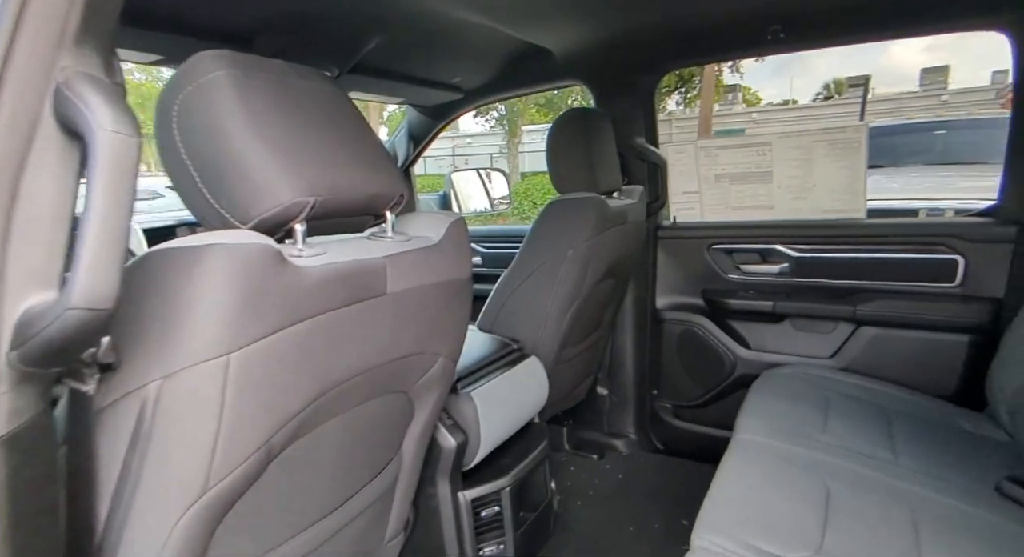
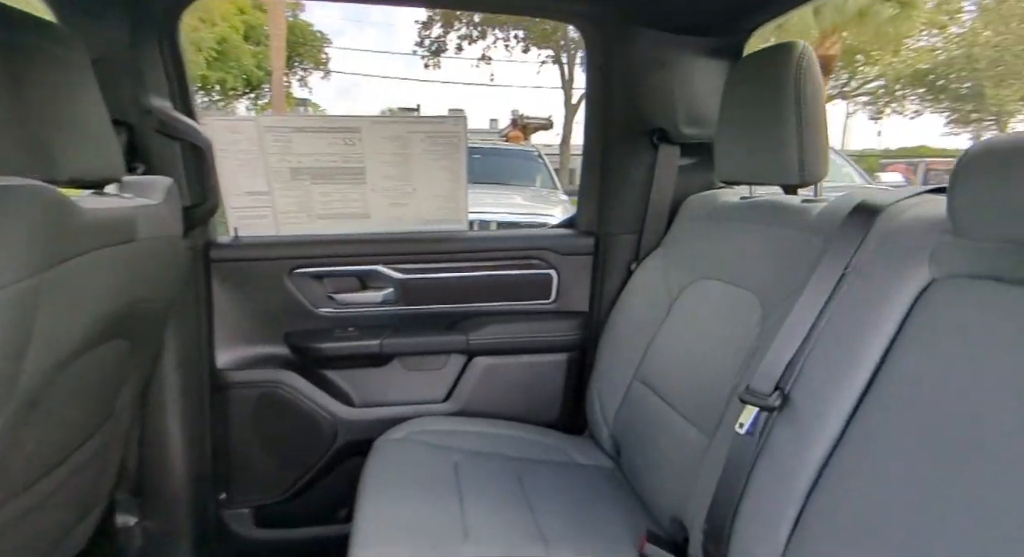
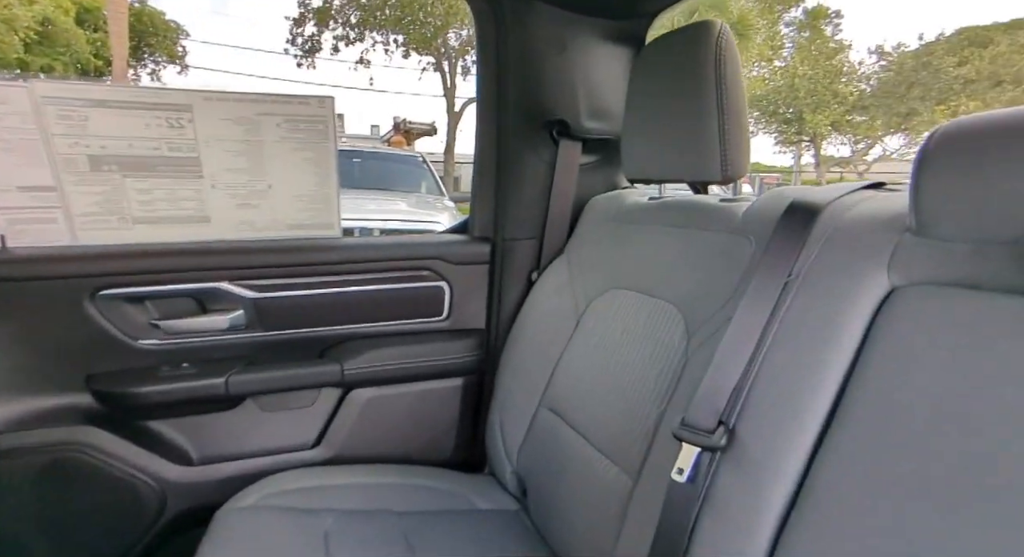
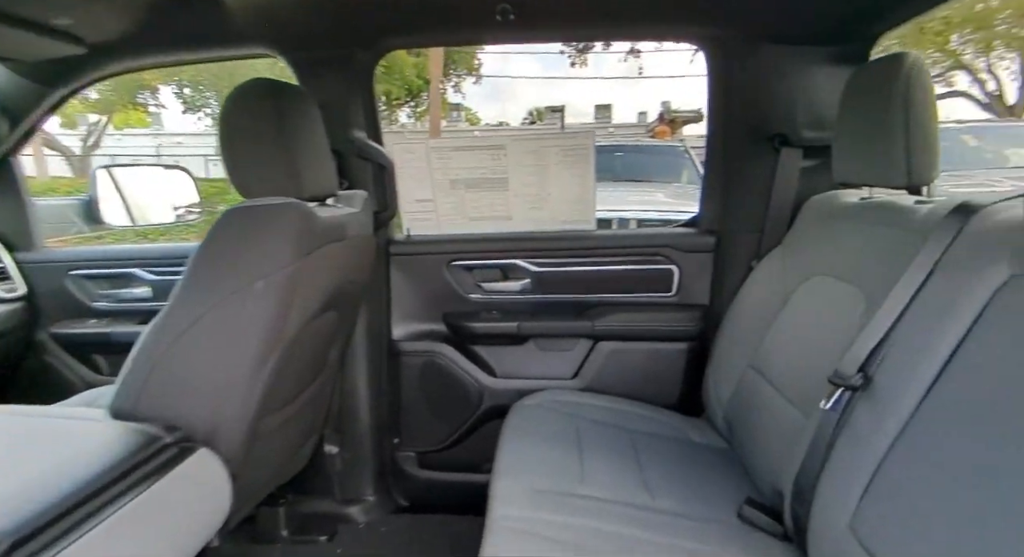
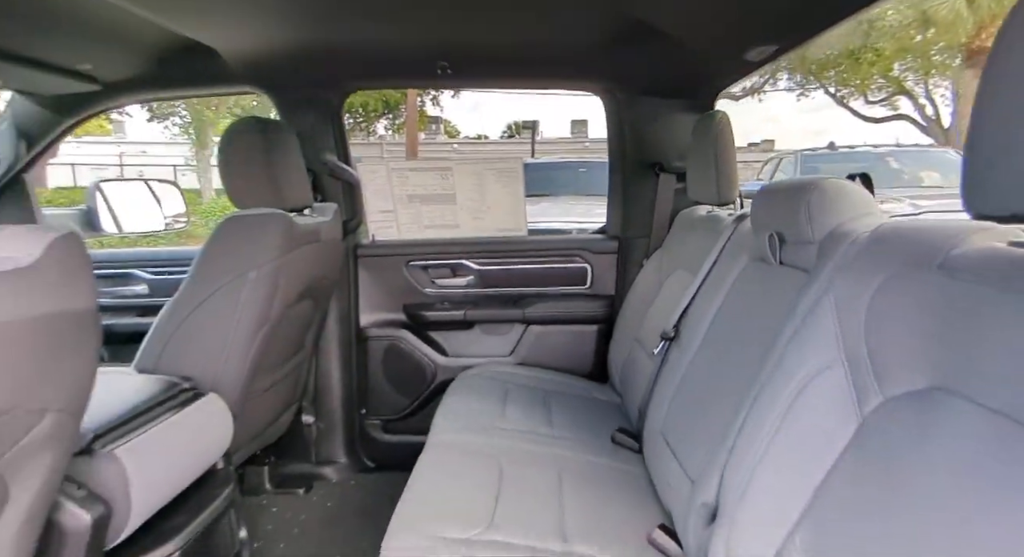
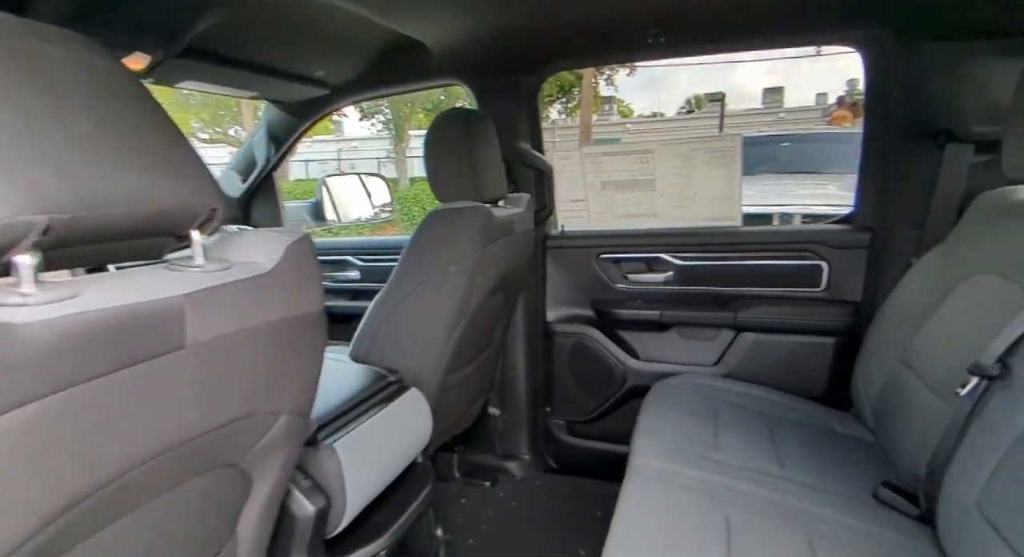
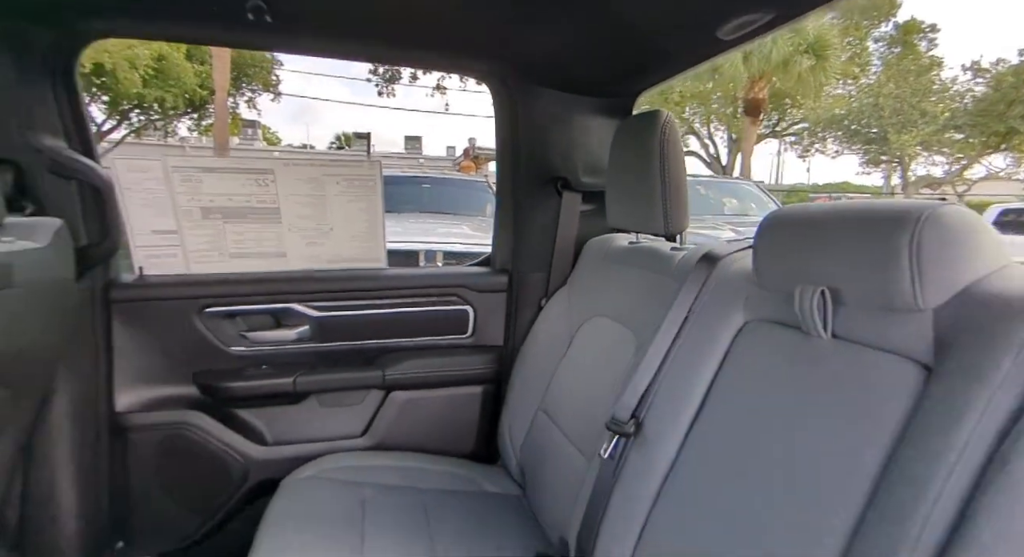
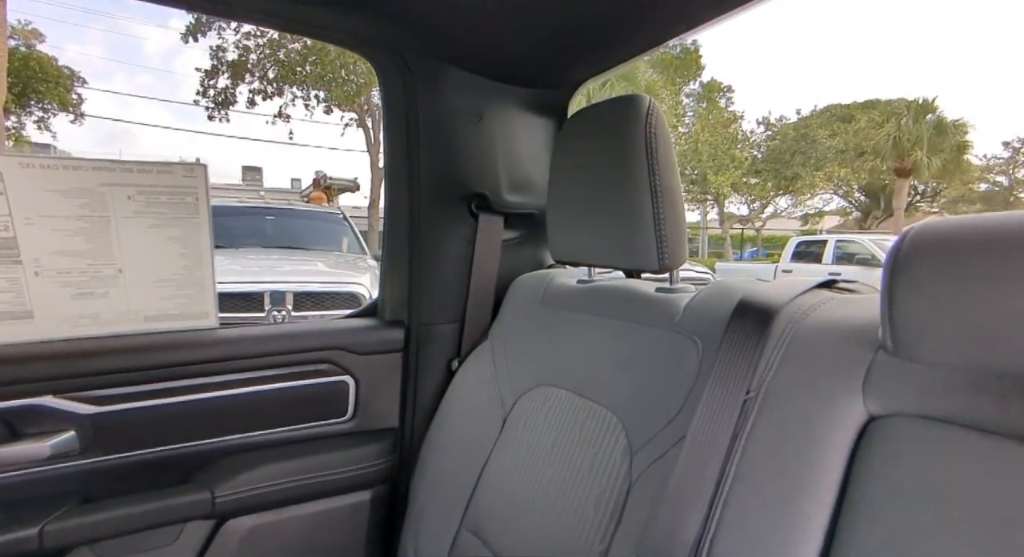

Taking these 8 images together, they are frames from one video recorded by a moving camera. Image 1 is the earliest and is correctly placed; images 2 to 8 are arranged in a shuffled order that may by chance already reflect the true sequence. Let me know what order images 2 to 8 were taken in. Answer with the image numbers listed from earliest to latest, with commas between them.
6, 4, 2, 3, 8, 7, 5
